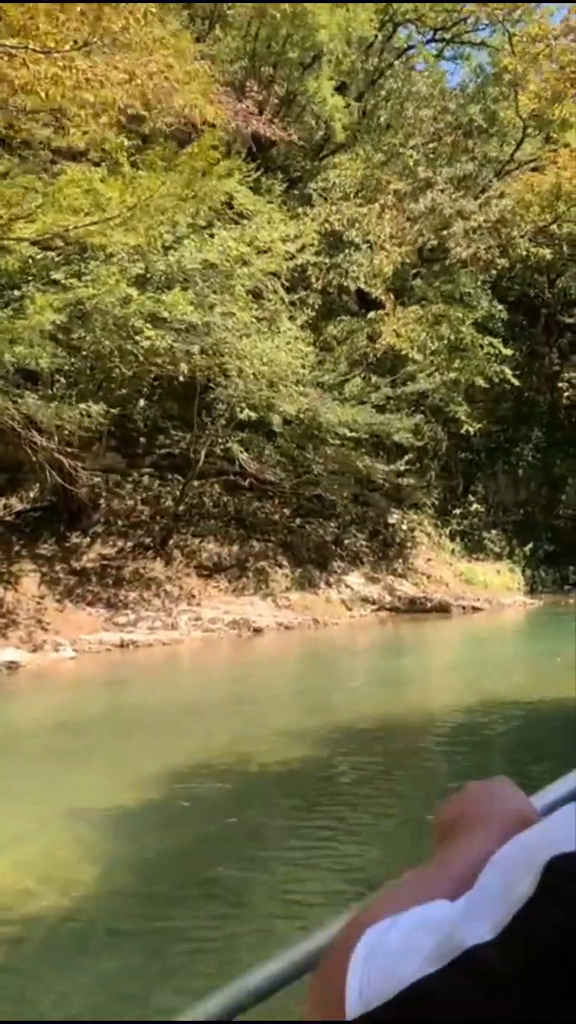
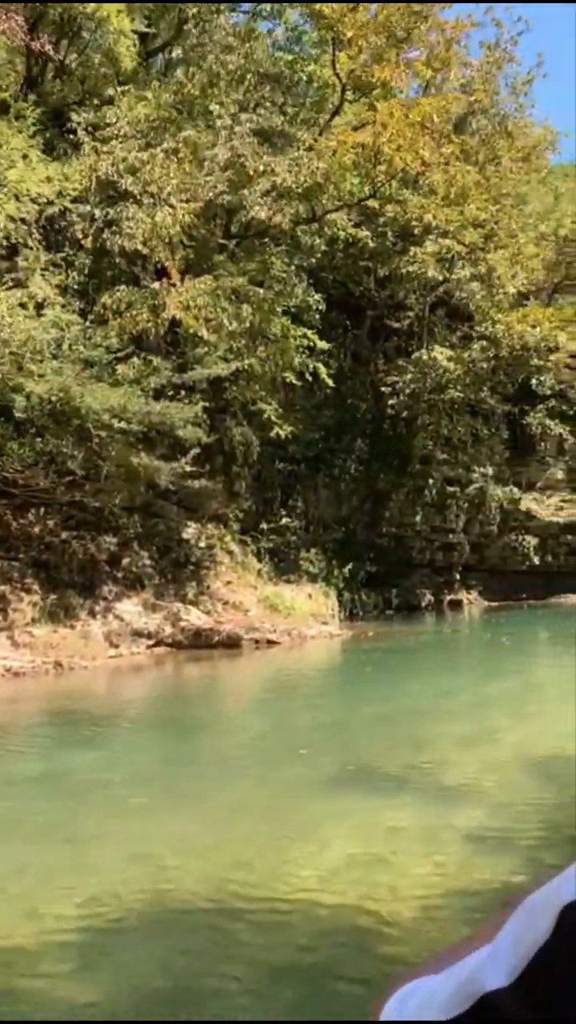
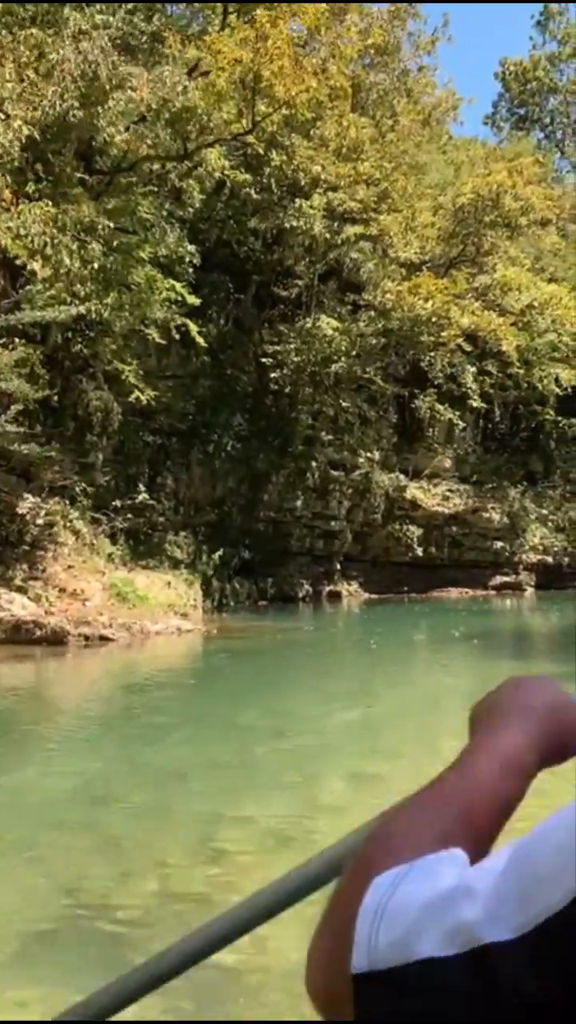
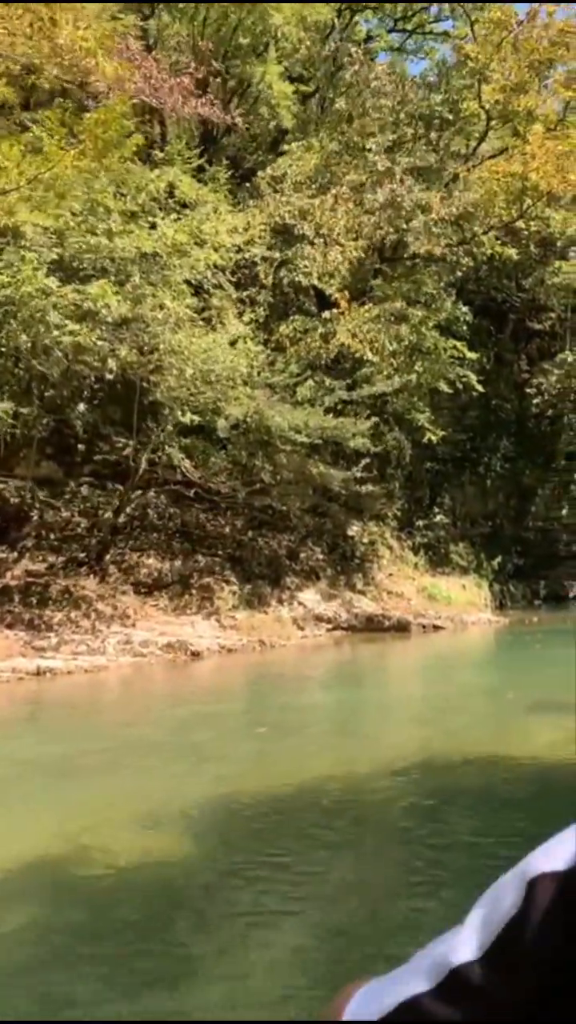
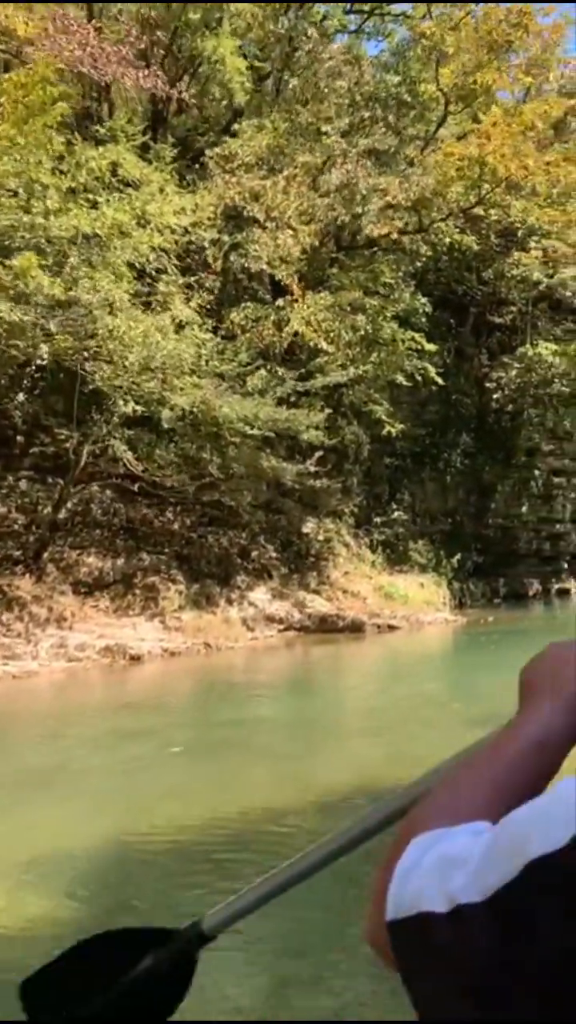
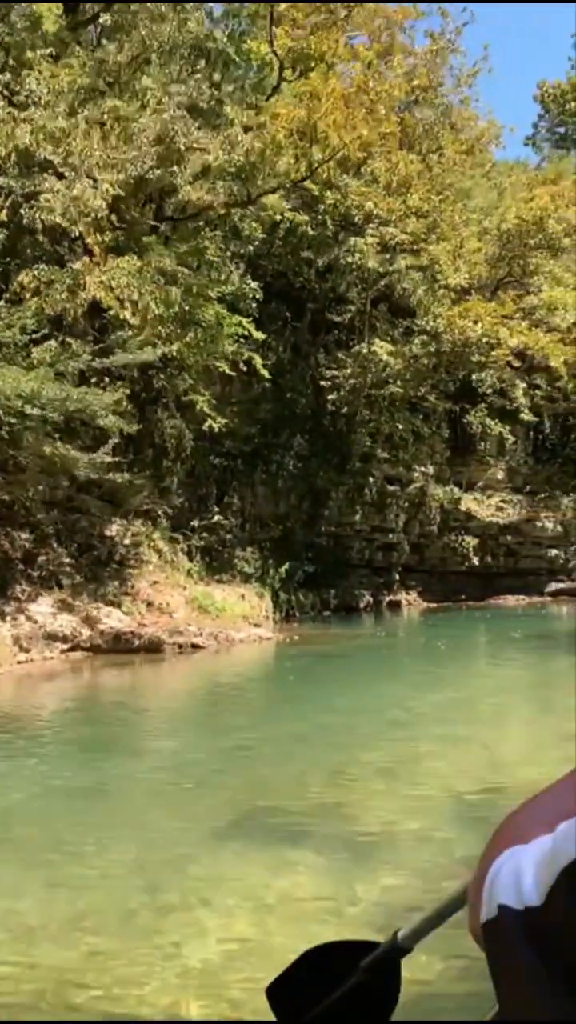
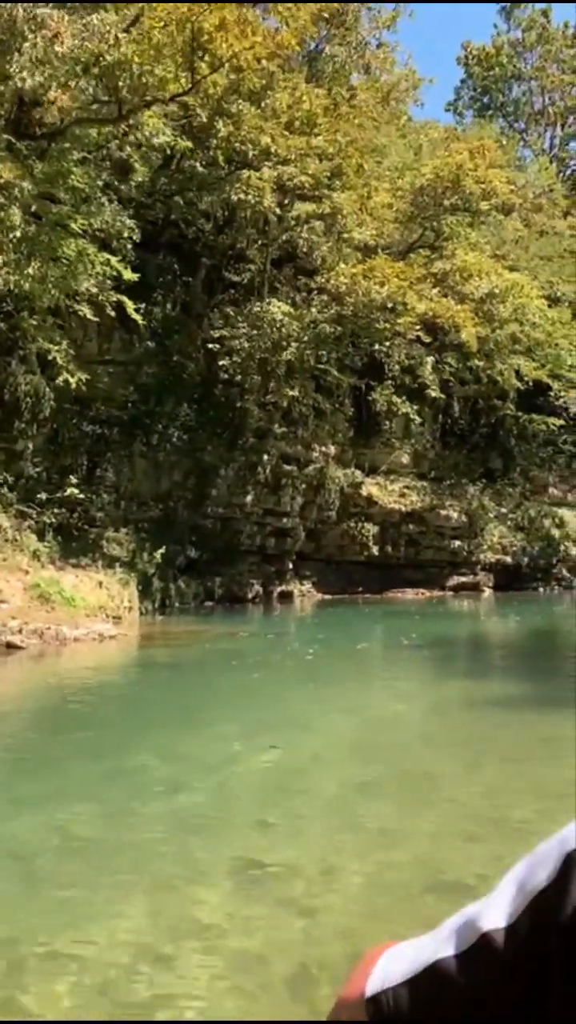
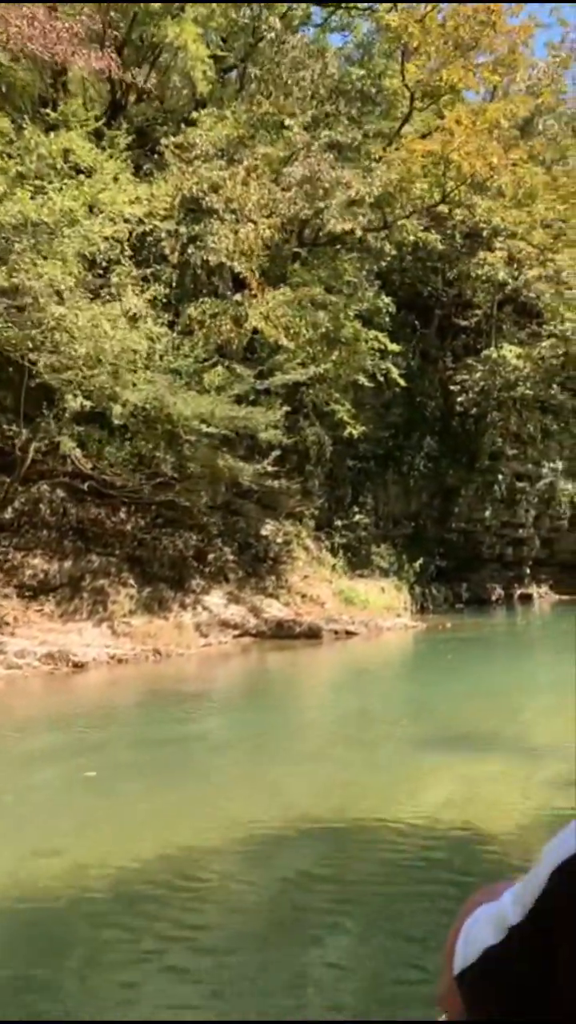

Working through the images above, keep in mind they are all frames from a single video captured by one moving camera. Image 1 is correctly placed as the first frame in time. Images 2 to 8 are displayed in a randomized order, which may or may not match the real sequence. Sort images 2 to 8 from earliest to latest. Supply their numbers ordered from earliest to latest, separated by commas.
4, 5, 8, 2, 6, 3, 7
